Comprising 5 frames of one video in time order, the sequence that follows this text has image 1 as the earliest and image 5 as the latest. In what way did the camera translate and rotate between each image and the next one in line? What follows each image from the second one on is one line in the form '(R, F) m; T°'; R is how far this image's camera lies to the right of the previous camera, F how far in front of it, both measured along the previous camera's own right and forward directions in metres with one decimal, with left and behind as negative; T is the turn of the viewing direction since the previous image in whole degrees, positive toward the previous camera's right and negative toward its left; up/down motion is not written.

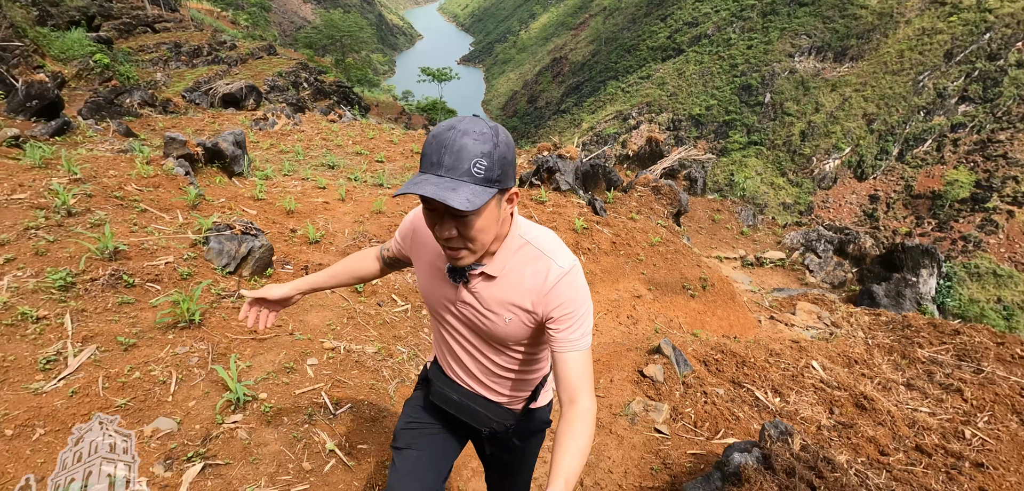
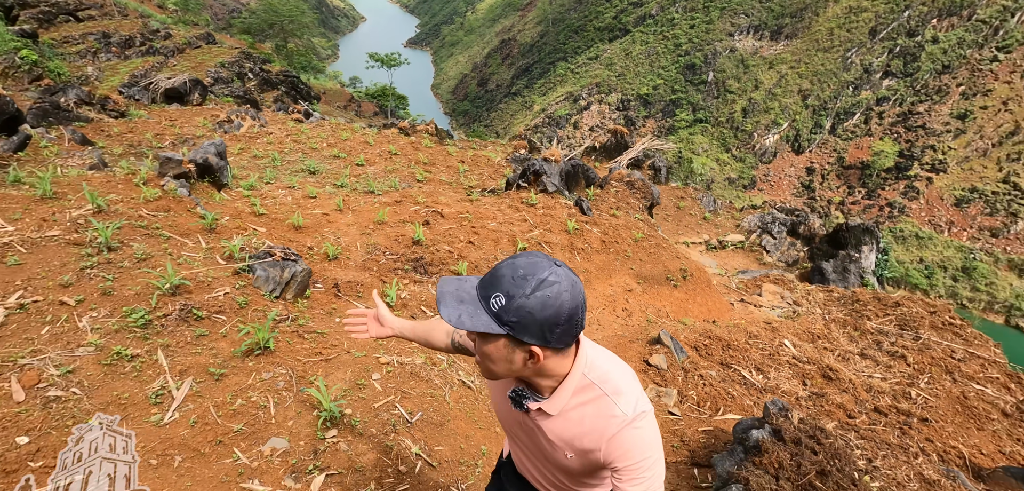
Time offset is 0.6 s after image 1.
(-0.4, -0.4) m; +5°
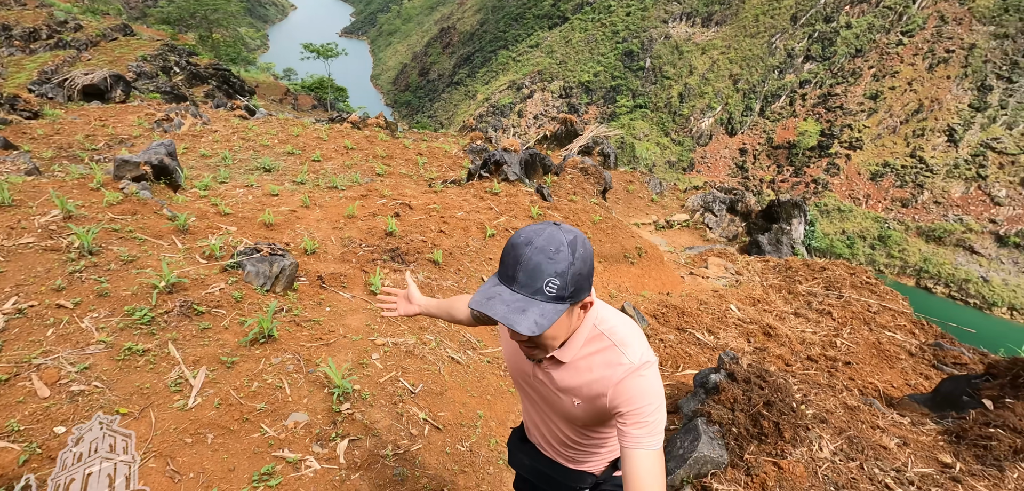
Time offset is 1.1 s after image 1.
(-0.2, -0.3) m; +6°
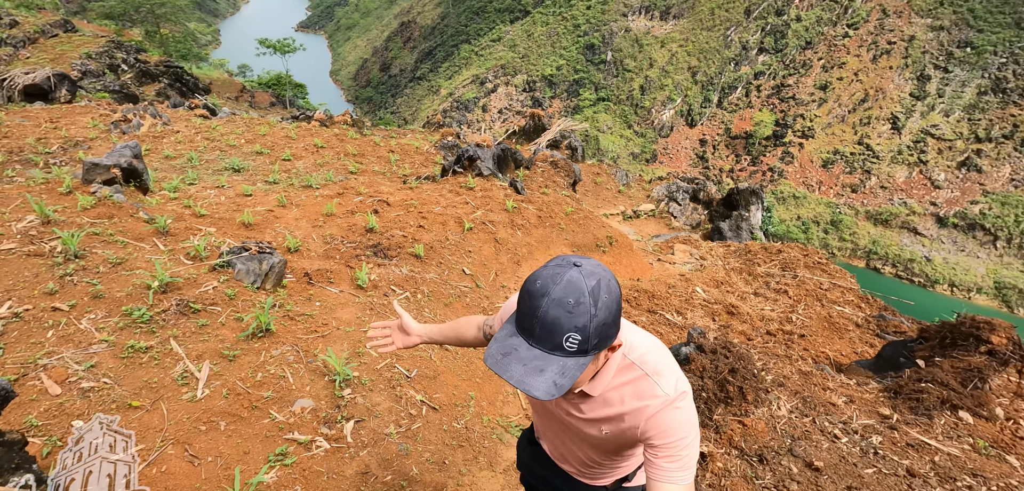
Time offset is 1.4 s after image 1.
(-0.1, -0.2) m; +4°
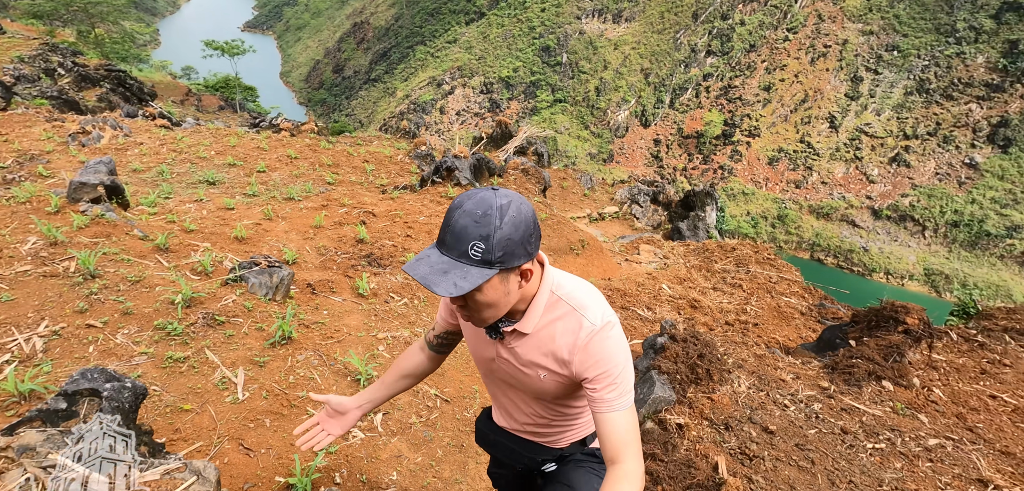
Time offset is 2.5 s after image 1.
(-0.2, -0.4) m; +4°
